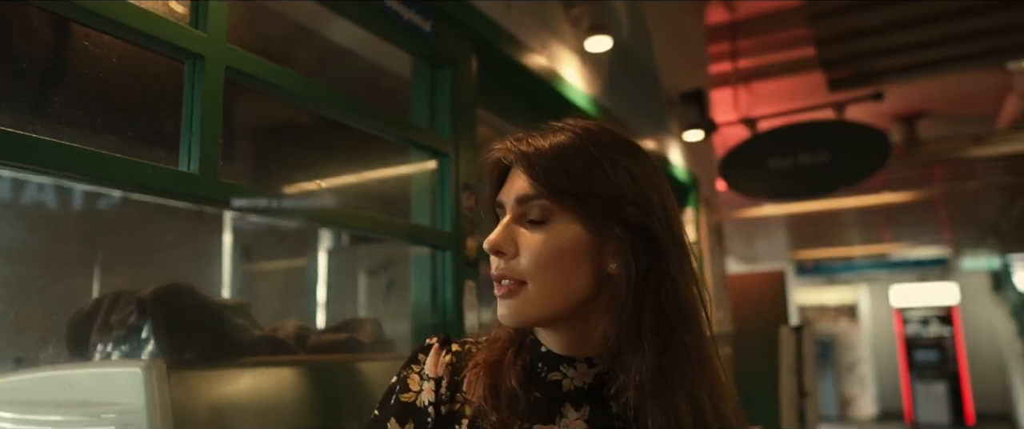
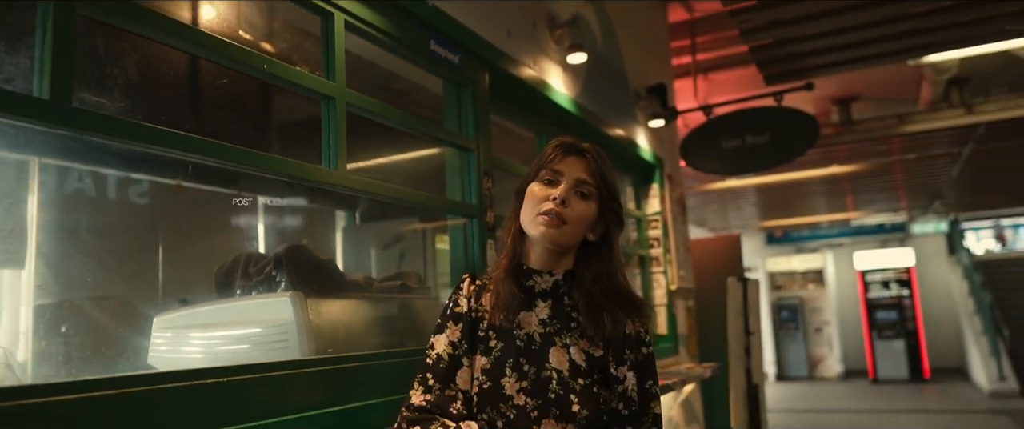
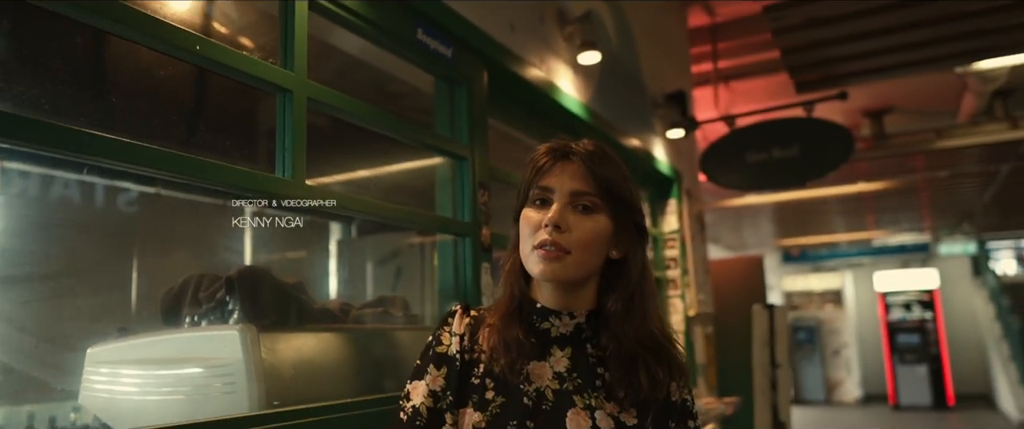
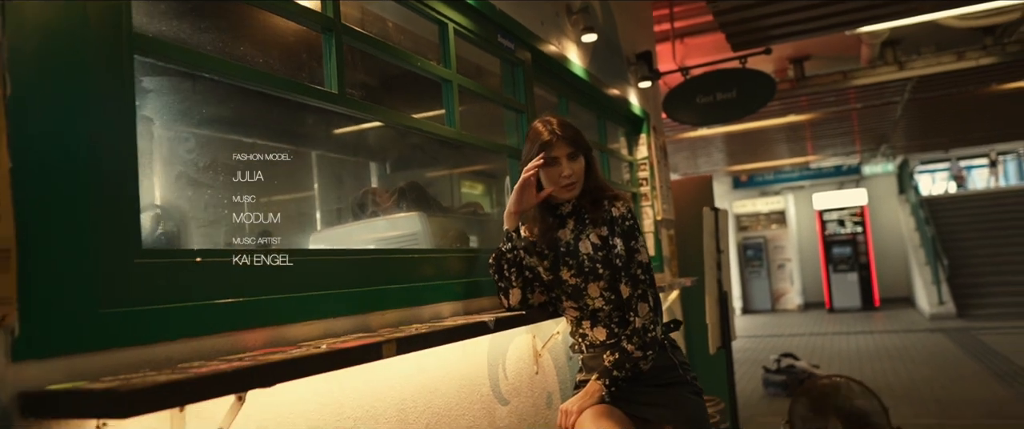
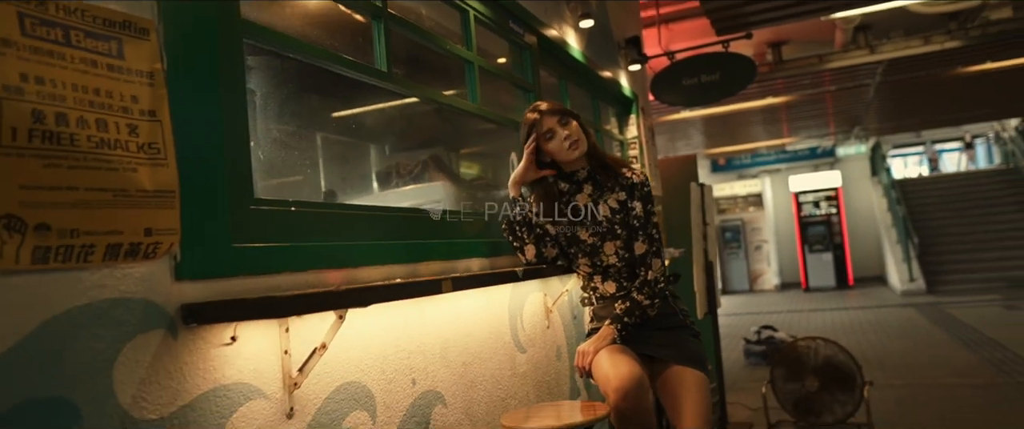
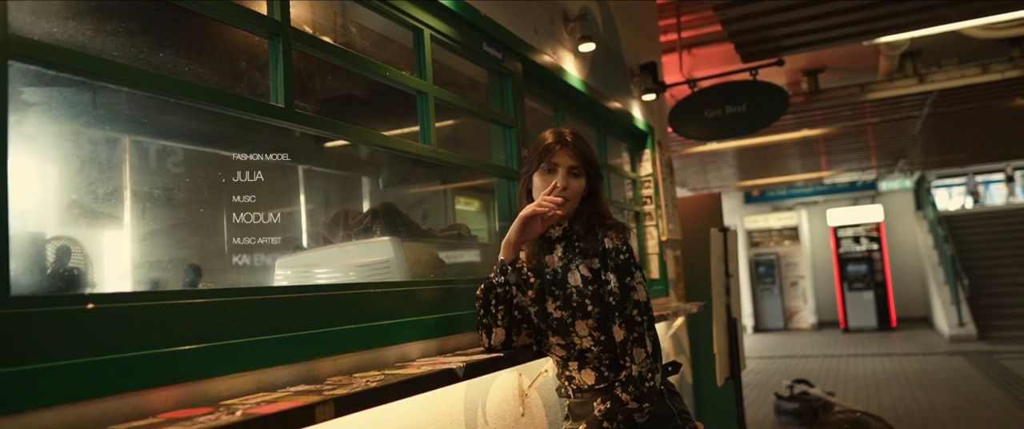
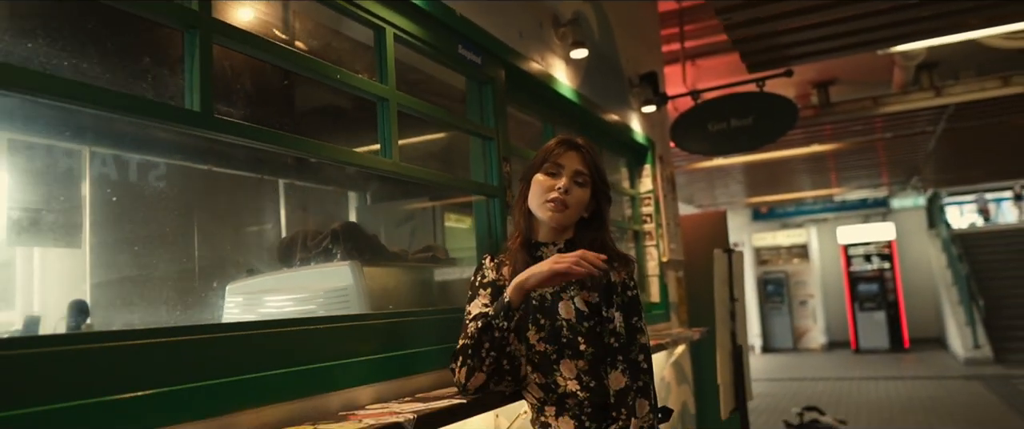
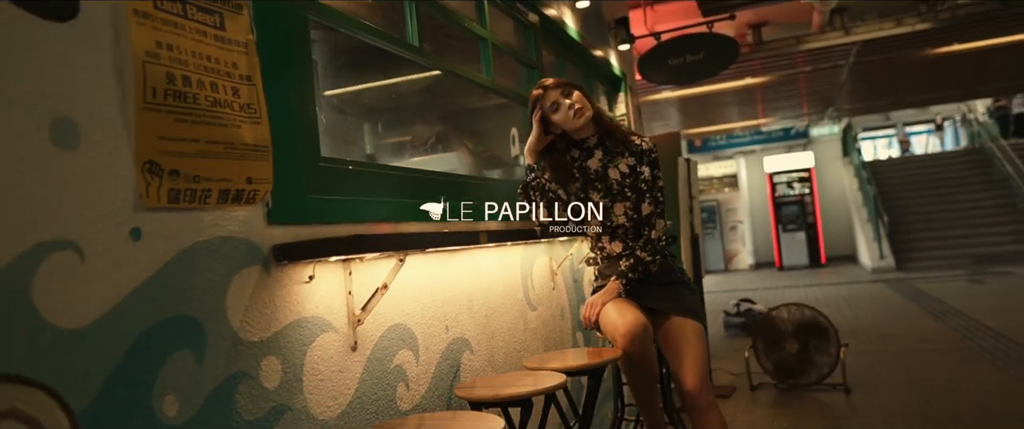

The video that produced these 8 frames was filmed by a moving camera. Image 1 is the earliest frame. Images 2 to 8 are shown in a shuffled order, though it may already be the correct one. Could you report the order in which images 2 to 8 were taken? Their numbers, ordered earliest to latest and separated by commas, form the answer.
3, 2, 7, 6, 4, 5, 8
